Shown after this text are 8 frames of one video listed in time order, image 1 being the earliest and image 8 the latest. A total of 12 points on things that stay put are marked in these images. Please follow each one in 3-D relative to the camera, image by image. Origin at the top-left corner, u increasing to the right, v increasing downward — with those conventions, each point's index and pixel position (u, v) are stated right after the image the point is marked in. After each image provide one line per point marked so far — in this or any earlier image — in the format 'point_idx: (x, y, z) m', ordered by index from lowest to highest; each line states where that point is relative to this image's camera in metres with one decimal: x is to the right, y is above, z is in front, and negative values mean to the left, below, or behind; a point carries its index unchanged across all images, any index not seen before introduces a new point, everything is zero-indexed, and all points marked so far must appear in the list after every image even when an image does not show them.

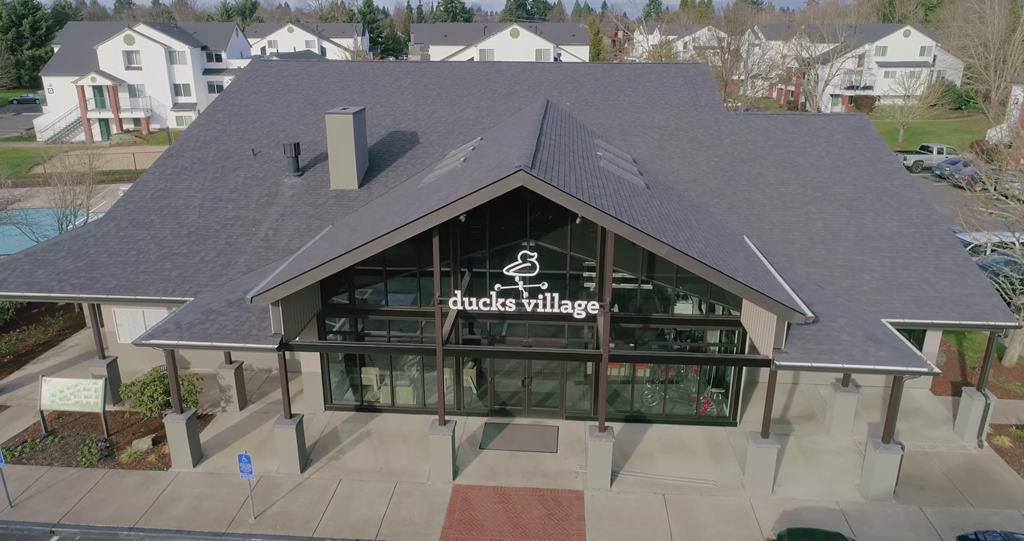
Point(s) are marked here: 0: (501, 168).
0: (-0.2, +1.8, +11.7) m
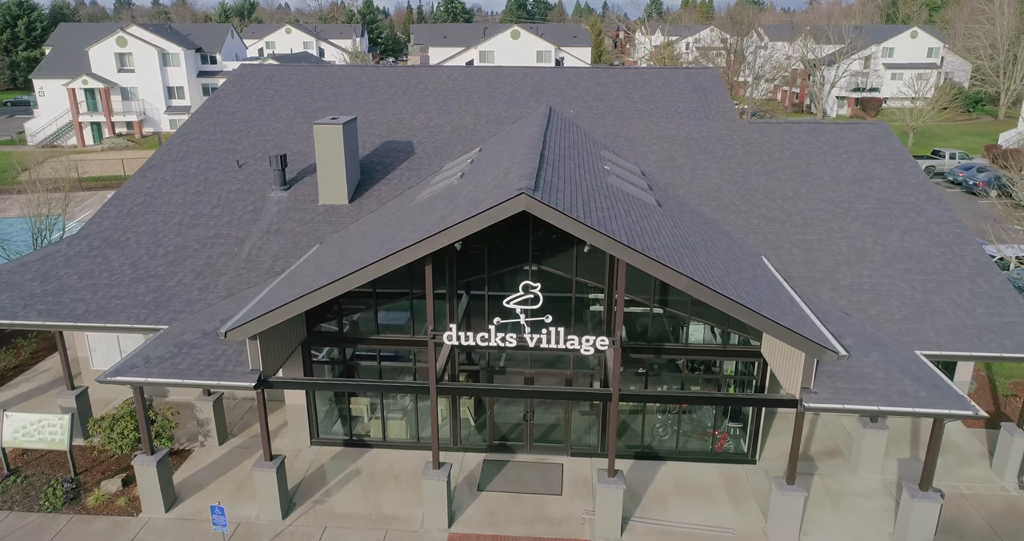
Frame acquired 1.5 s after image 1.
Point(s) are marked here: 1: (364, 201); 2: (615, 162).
0: (-0.2, +1.3, +10.6) m
1: (-3.7, +1.7, +16.5) m
2: (+2.5, +2.6, +16.1) m
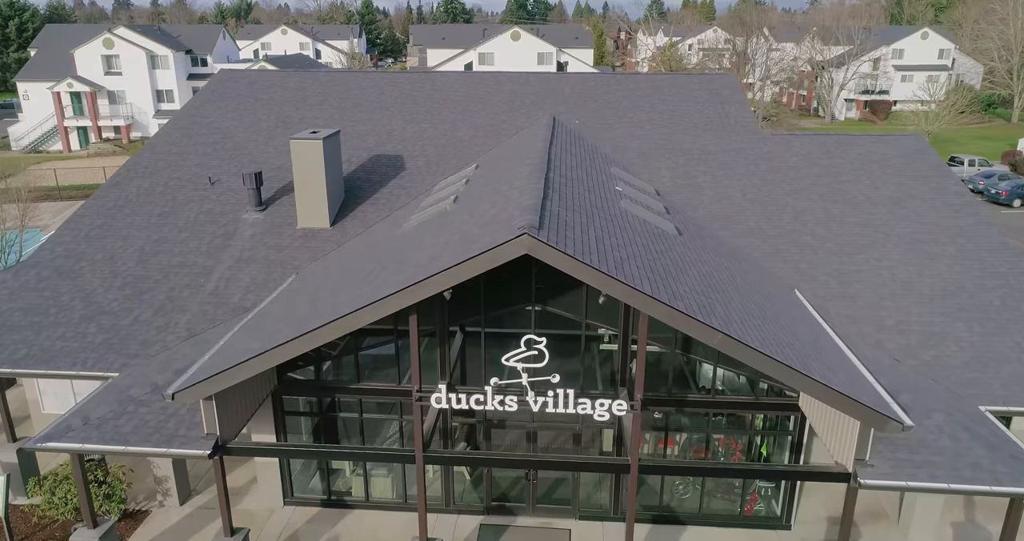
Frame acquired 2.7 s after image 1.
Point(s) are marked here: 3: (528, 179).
0: (-0.2, +0.6, +9.0) m
1: (-3.7, +1.1, +14.9) m
2: (+2.5, +1.9, +14.4) m
3: (+0.3, +1.5, +10.7) m
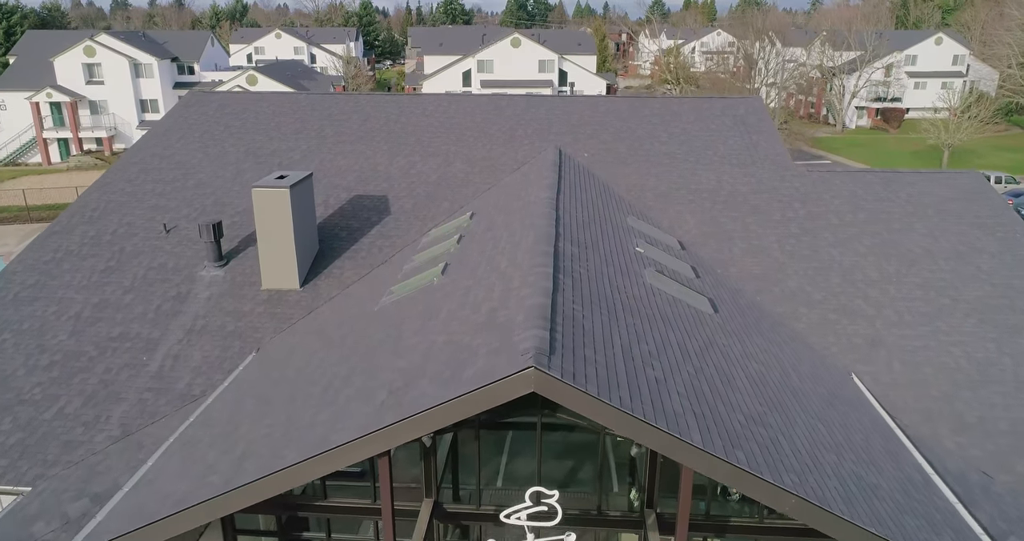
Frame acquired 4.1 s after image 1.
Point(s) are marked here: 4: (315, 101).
0: (-0.2, -0.7, +6.8) m
1: (-3.7, -0.2, +12.8) m
2: (+2.5, +0.6, +12.3) m
3: (+0.3, +0.2, +8.6) m
4: (-5.5, +4.7, +18.5) m
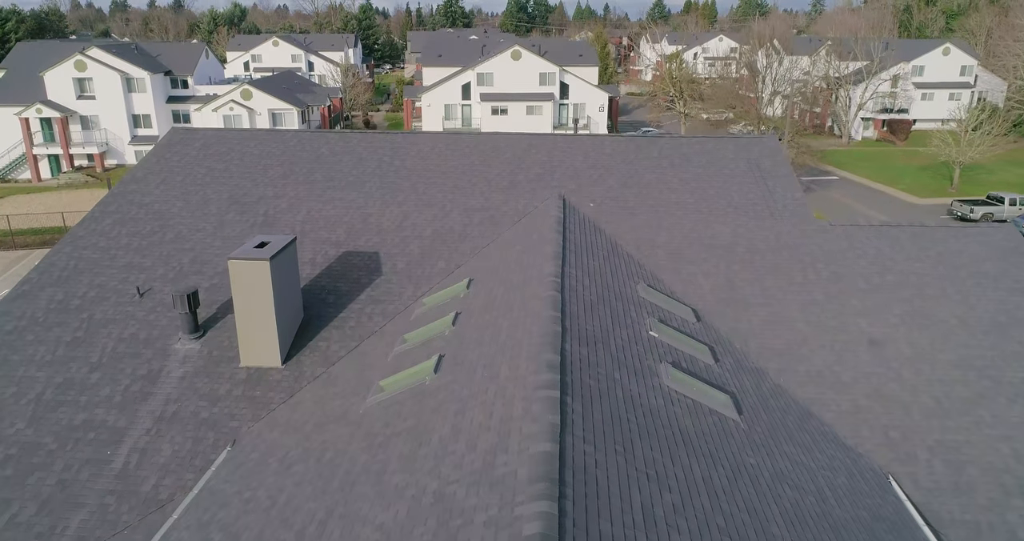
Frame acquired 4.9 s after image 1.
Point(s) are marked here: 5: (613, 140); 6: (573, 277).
0: (-0.2, -2.0, +5.8) m
1: (-3.7, -1.6, +11.7) m
2: (+2.5, -0.7, +11.3) m
3: (+0.3, -1.1, +7.6) m
4: (-5.5, +3.4, +17.5) m
5: (+2.6, +3.3, +17.0) m
6: (+1.0, -0.1, +10.8) m
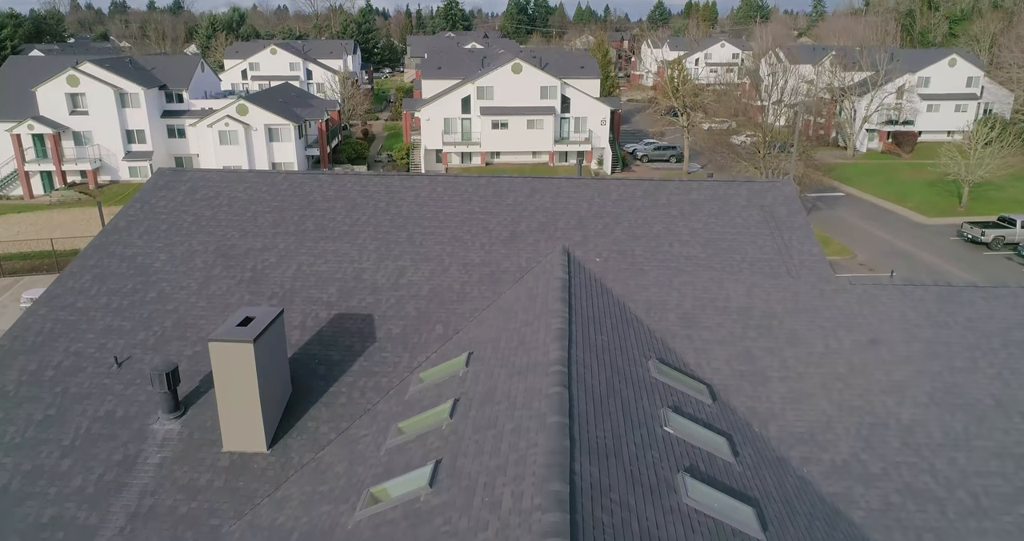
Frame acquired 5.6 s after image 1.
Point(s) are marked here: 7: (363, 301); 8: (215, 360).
0: (-0.1, -3.3, +5.0) m
1: (-3.6, -2.8, +10.9) m
2: (+2.6, -2.0, +10.5) m
3: (+0.3, -2.4, +6.8) m
4: (-5.4, +2.2, +16.7) m
5: (+2.6, +2.1, +16.2) m
6: (+1.0, -1.3, +10.0) m
7: (-3.0, -0.6, +13.6) m
8: (-4.6, -1.4, +10.3) m
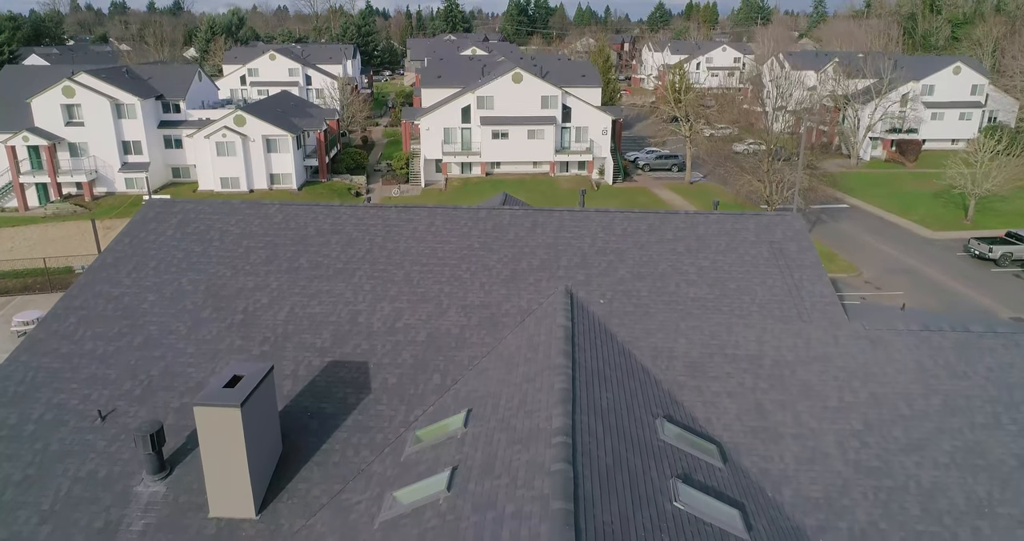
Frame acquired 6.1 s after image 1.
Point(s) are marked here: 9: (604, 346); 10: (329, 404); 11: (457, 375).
0: (-0.1, -4.2, +4.5) m
1: (-3.6, -3.7, +10.4) m
2: (+2.6, -2.9, +10.0) m
3: (+0.3, -3.3, +6.2) m
4: (-5.4, +1.3, +16.2) m
5: (+2.6, +1.2, +15.7) m
6: (+1.0, -2.2, +9.5) m
7: (-3.0, -1.5, +13.1) m
8: (-4.6, -2.2, +9.8) m
9: (+1.7, -1.4, +12.4) m
10: (-3.3, -2.4, +12.0) m
11: (-1.1, -2.0, +12.5) m
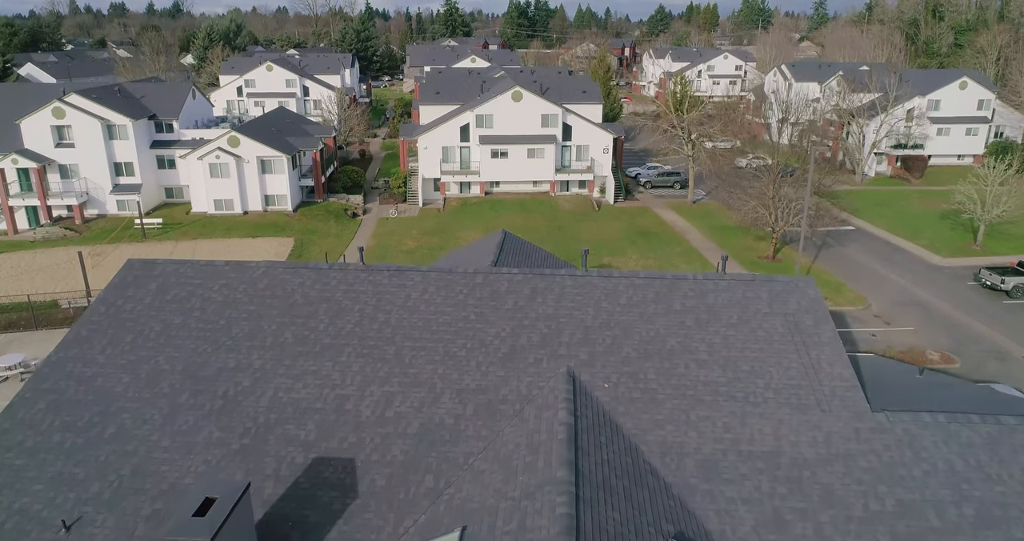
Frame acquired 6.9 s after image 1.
0: (-0.1, -5.8, +3.6) m
1: (-3.6, -5.3, +9.5) m
2: (+2.5, -4.5, +9.1) m
3: (+0.3, -4.9, +5.4) m
4: (-5.5, -0.3, +15.3) m
5: (+2.6, -0.4, +14.8) m
6: (+1.0, -3.8, +8.6) m
7: (-3.1, -3.1, +12.2) m
8: (-4.6, -3.9, +8.9) m
9: (+1.7, -3.0, +11.5) m
10: (-3.4, -4.0, +11.1) m
11: (-1.1, -3.6, +11.6) m
